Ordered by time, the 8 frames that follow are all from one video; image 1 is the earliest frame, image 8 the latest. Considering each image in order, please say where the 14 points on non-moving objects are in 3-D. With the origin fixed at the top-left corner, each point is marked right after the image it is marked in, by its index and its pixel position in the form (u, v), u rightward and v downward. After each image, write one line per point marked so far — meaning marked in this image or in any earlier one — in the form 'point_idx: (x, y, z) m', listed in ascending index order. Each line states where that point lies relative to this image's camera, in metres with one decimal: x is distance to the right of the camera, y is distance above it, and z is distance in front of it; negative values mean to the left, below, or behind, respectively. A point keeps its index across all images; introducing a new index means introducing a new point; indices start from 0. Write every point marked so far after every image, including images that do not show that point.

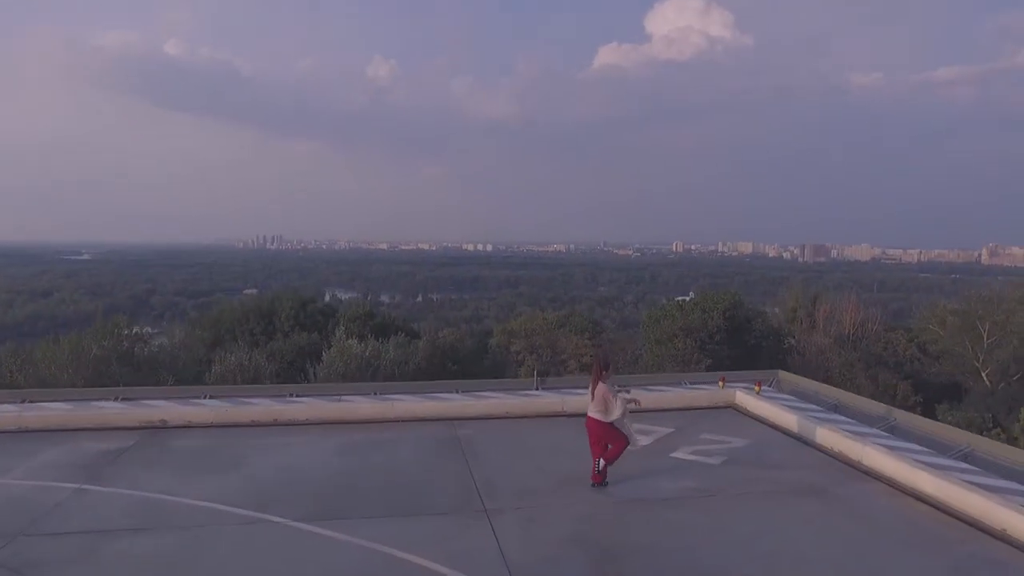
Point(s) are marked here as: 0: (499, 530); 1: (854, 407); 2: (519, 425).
0: (0.0, -1.6, +5.0) m
1: (+3.7, -1.3, +8.4) m
2: (+0.1, -1.4, +7.9) m
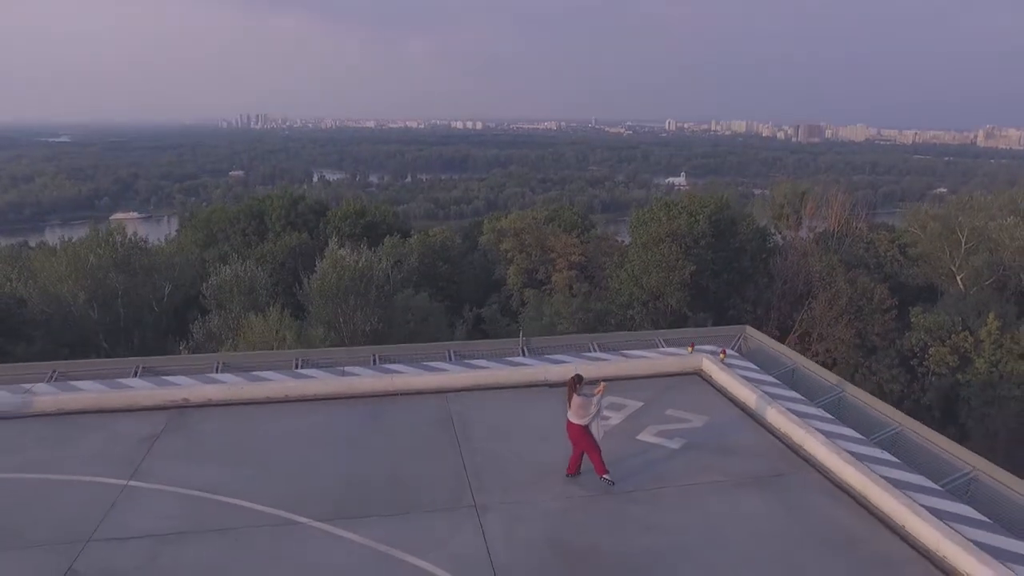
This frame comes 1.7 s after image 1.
0: (-0.2, -1.9, +6.0) m
1: (+3.6, -1.1, +9.4) m
2: (-0.1, -1.3, +8.8) m
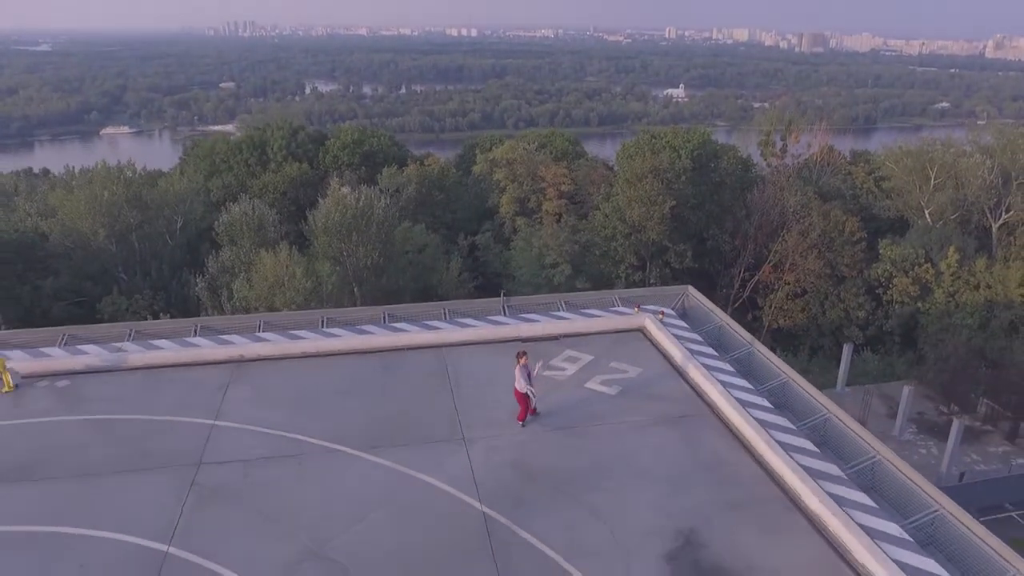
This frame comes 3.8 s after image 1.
0: (-0.4, -1.9, +8.5) m
1: (+3.3, -0.7, +11.9) m
2: (-0.3, -1.0, +11.3) m
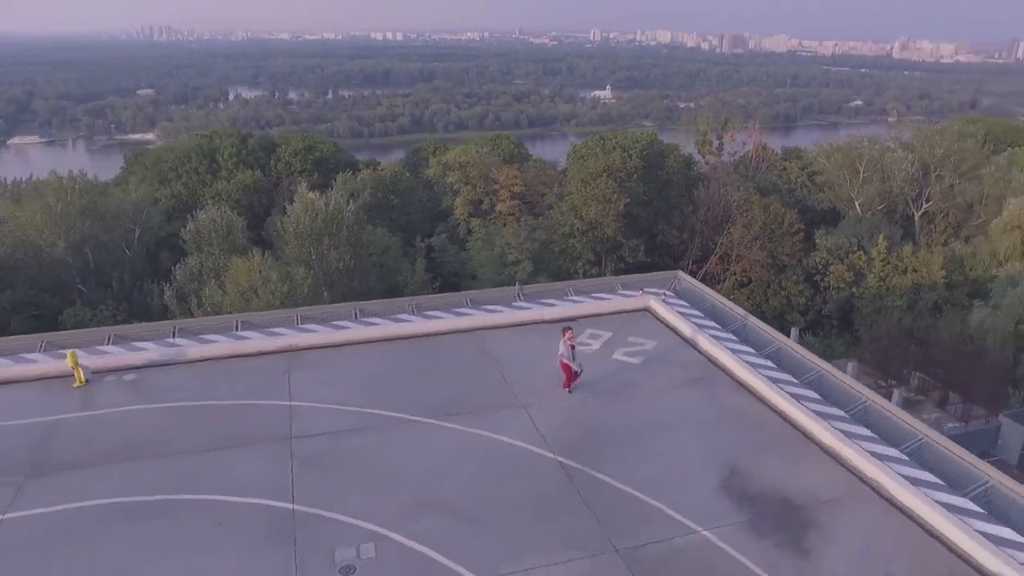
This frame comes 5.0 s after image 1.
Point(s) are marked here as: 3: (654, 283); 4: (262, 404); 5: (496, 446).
0: (+0.3, -1.6, +9.8) m
1: (+3.7, -0.4, +13.5) m
2: (+0.1, -0.8, +12.6) m
3: (+2.7, +0.1, +14.9) m
4: (-3.3, -1.6, +10.3) m
5: (-0.2, -1.9, +9.2) m
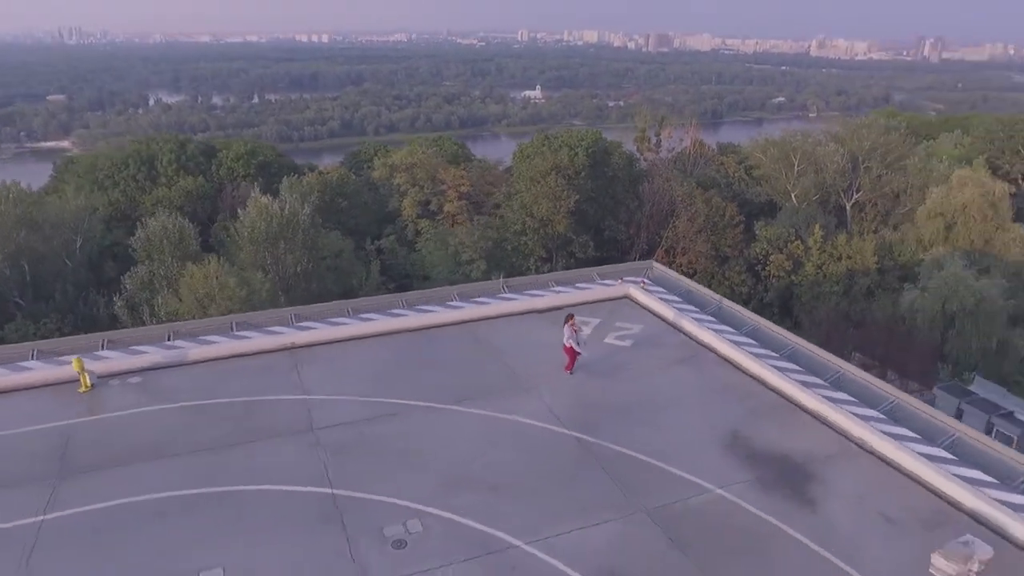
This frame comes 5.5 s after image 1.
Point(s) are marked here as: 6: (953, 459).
0: (+0.4, -1.5, +10.4) m
1: (+3.4, -0.1, +14.3) m
2: (0.0, -0.6, +13.1) m
3: (+2.4, +0.3, +15.7) m
4: (-3.2, -1.5, +10.6) m
5: (0.0, -1.8, +9.7) m
6: (+5.0, -2.0, +8.8) m
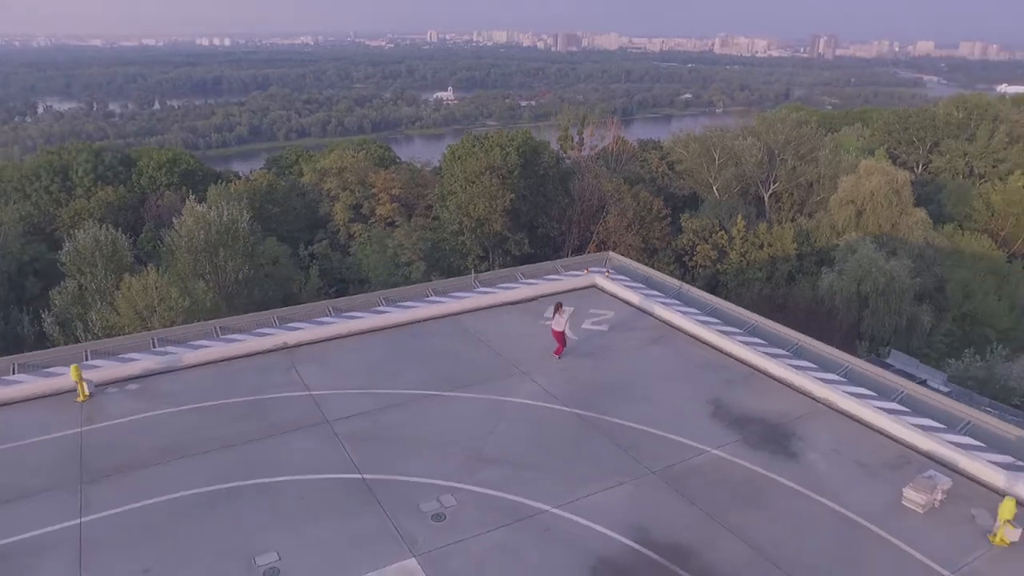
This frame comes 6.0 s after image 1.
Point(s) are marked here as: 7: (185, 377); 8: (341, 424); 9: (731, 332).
0: (+0.3, -1.4, +11.1) m
1: (+2.9, +0.1, +15.3) m
2: (-0.4, -0.5, +13.8) m
3: (+1.7, +0.5, +16.6) m
4: (-3.3, -1.5, +10.9) m
5: (+0.1, -1.6, +10.4) m
6: (+5.1, -1.6, +10.0) m
7: (-5.0, -1.4, +11.7) m
8: (-2.3, -1.8, +10.0) m
9: (+3.6, -0.7, +12.6) m
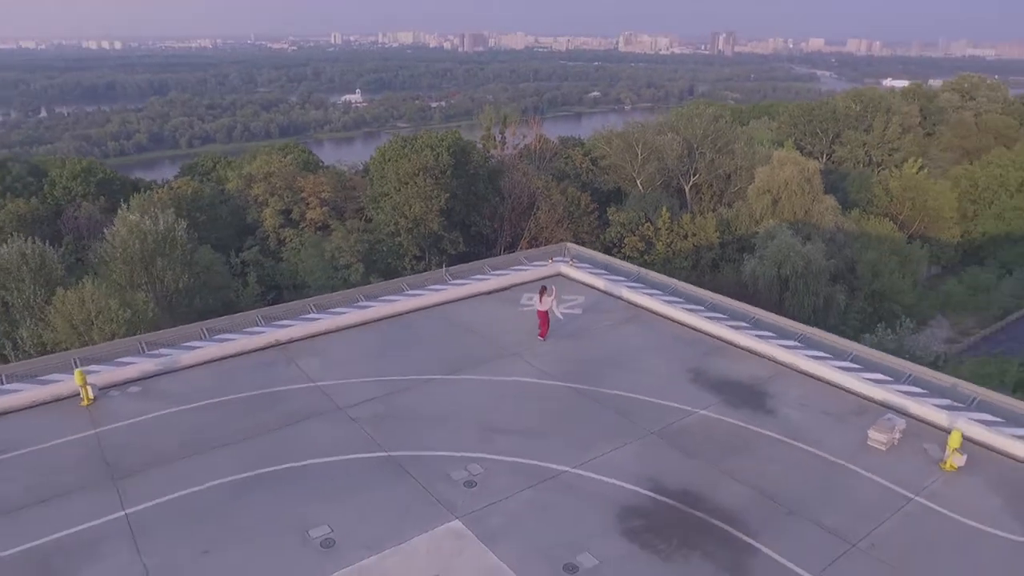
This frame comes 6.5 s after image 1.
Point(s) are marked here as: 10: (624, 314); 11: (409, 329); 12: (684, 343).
0: (+0.2, -1.2, +12.0) m
1: (+2.3, +0.4, +16.4) m
2: (-0.8, -0.4, +14.5) m
3: (+0.9, +0.8, +17.5) m
4: (-3.3, -1.5, +11.4) m
5: (0.0, -1.4, +11.3) m
6: (+5.1, -1.2, +11.3) m
7: (-5.1, -1.4, +12.0) m
8: (-2.2, -1.7, +10.6) m
9: (+3.3, -0.4, +13.7) m
10: (+2.0, -0.5, +13.9) m
11: (-1.8, -0.7, +13.5) m
12: (+2.8, -0.9, +12.6) m
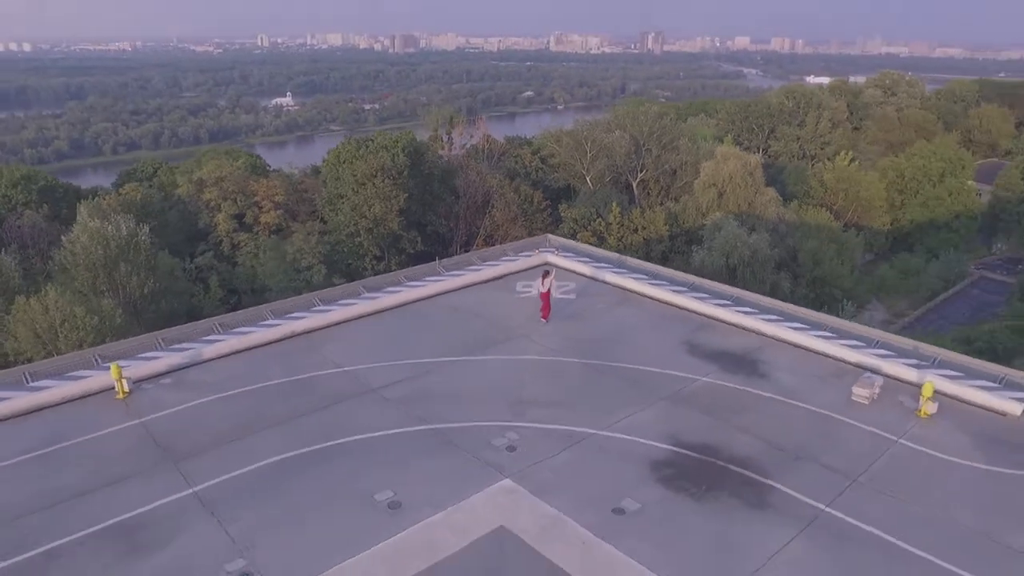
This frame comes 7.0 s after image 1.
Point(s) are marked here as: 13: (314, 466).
0: (+0.4, -0.9, +12.9) m
1: (+2.0, +0.7, +17.5) m
2: (-0.9, -0.2, +15.4) m
3: (+0.6, +1.0, +18.5) m
4: (-3.1, -1.4, +12.1) m
5: (+0.3, -1.2, +12.2) m
6: (+5.3, -0.8, +12.7) m
7: (-4.9, -1.3, +12.5) m
8: (-1.9, -1.5, +11.4) m
9: (+3.3, -0.1, +14.9) m
10: (+2.0, -0.2, +15.0) m
11: (-1.8, -0.6, +14.3) m
12: (+2.9, -0.6, +13.7) m
13: (-2.5, -2.2, +9.5) m
